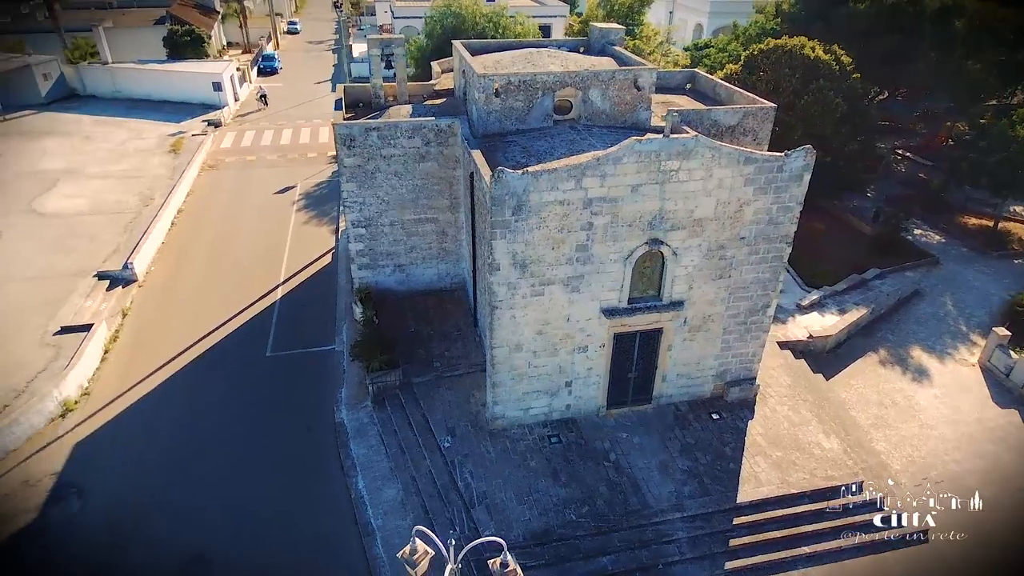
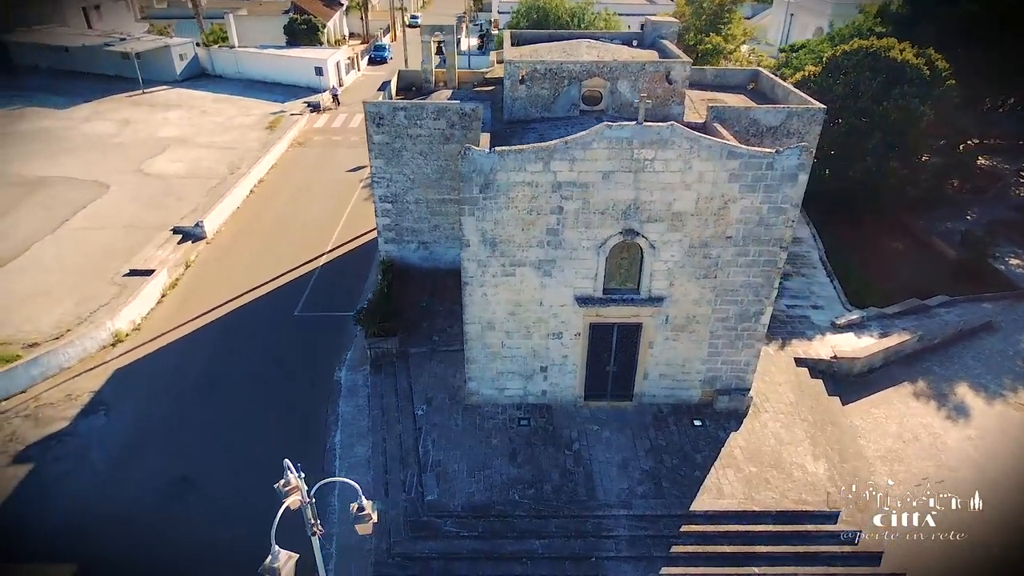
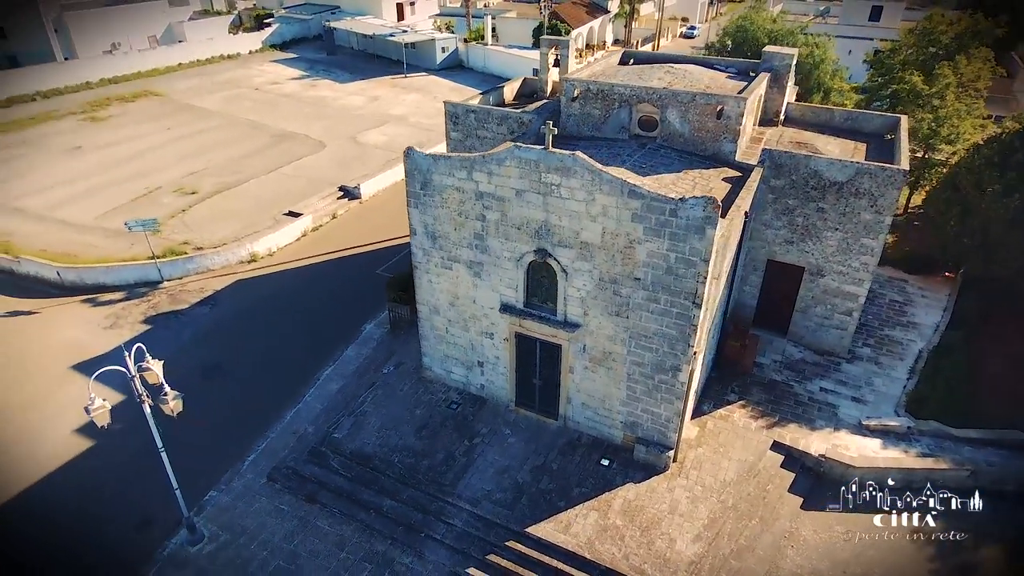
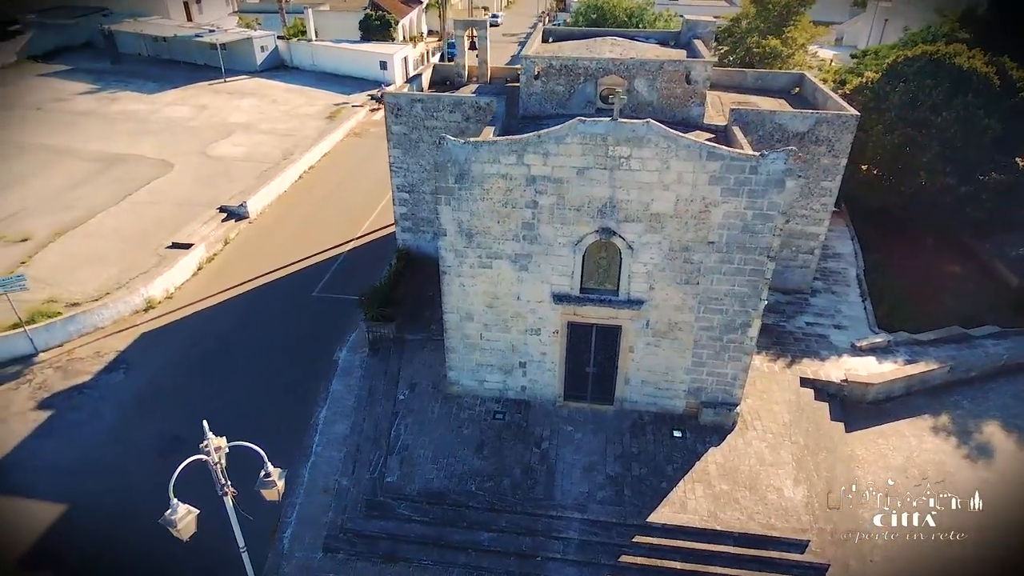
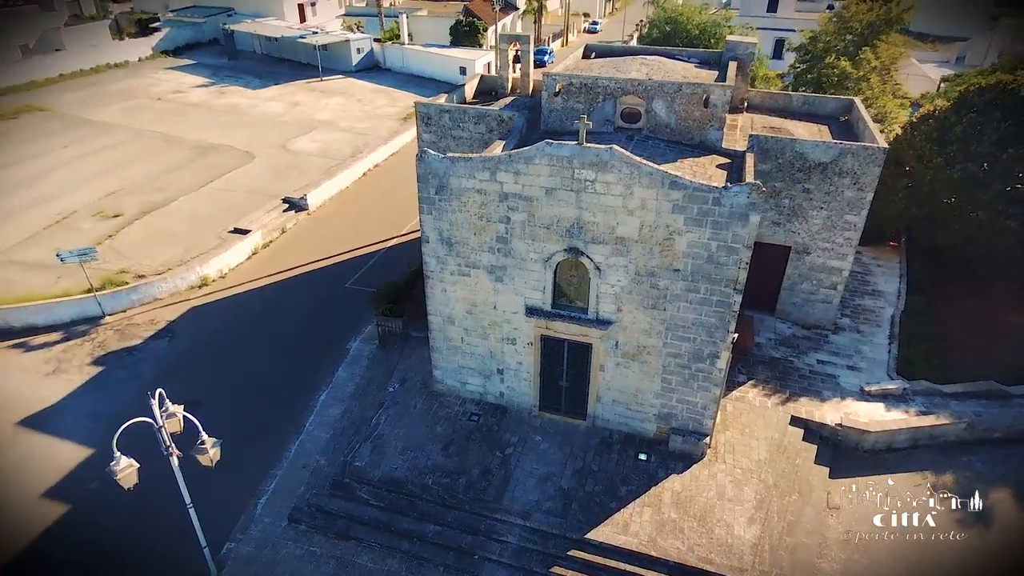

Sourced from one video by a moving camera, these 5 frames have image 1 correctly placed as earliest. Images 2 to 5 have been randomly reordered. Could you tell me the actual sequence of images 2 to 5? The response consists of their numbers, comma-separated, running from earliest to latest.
2, 4, 5, 3
